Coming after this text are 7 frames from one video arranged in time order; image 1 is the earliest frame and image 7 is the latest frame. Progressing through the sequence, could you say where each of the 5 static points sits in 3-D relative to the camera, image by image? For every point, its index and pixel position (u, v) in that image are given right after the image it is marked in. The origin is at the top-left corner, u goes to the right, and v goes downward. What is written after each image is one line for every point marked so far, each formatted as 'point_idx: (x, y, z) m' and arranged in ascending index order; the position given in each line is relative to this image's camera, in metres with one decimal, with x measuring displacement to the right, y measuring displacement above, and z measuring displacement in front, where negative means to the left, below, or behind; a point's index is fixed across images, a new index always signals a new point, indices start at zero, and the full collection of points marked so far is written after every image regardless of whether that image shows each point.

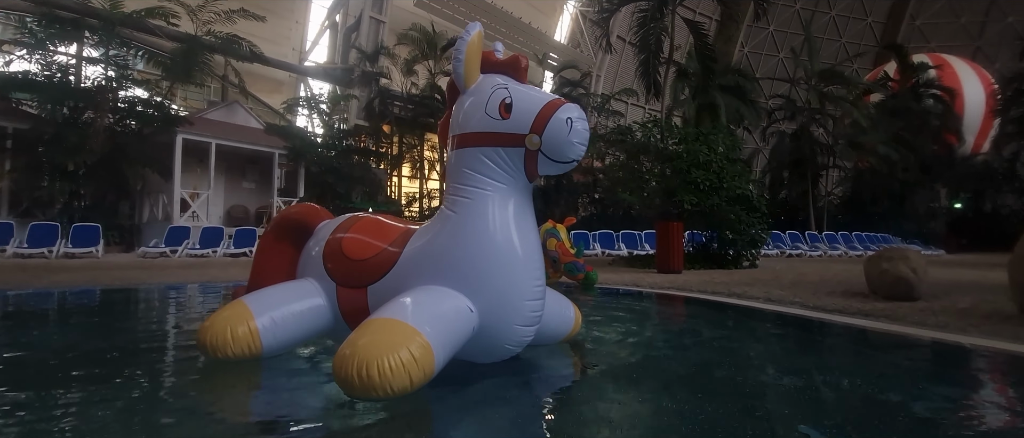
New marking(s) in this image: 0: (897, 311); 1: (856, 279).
0: (+3.1, -0.7, +4.6) m
1: (+3.8, -0.7, +6.2) m
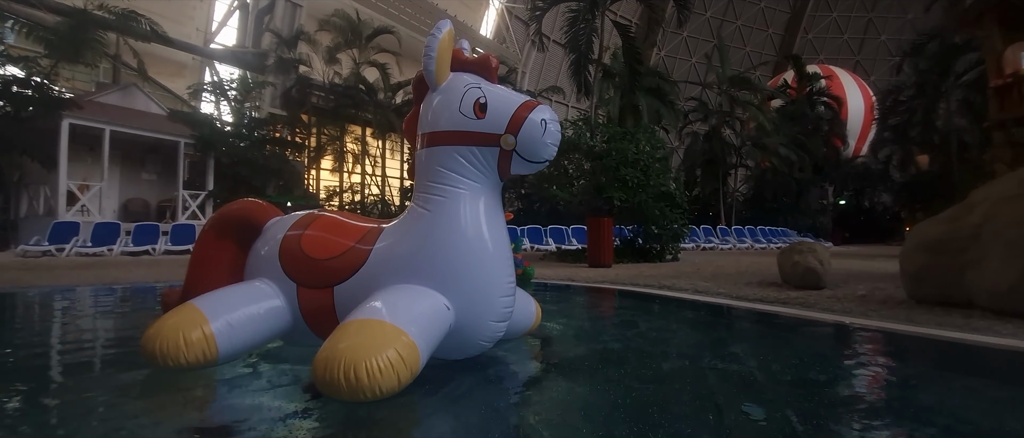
0: (+2.7, -0.7, +5.1) m
1: (+3.1, -0.6, +6.8) m
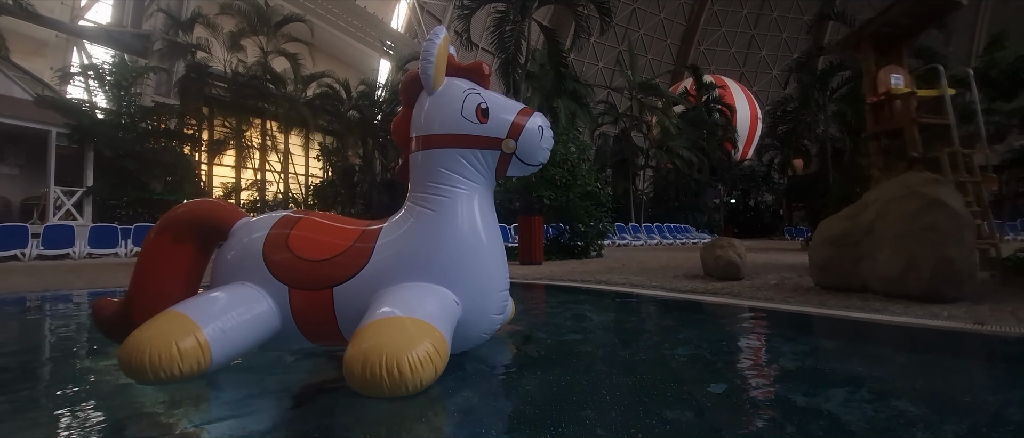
0: (+2.2, -0.7, +5.7) m
1: (+2.3, -0.6, +7.4) m
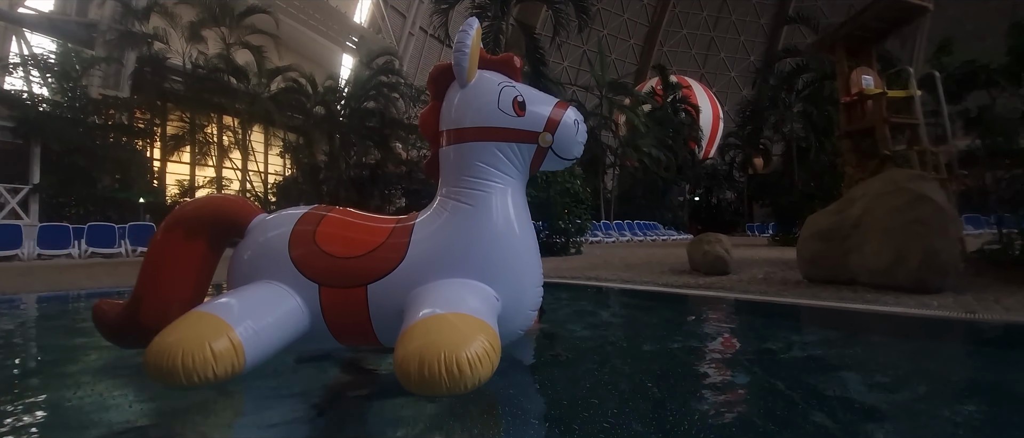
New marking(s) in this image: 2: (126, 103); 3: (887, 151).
0: (+2.2, -0.6, +5.9) m
1: (+2.1, -0.5, +7.6) m
2: (-9.2, +2.8, +13.6) m
3: (+4.3, +0.8, +6.5) m
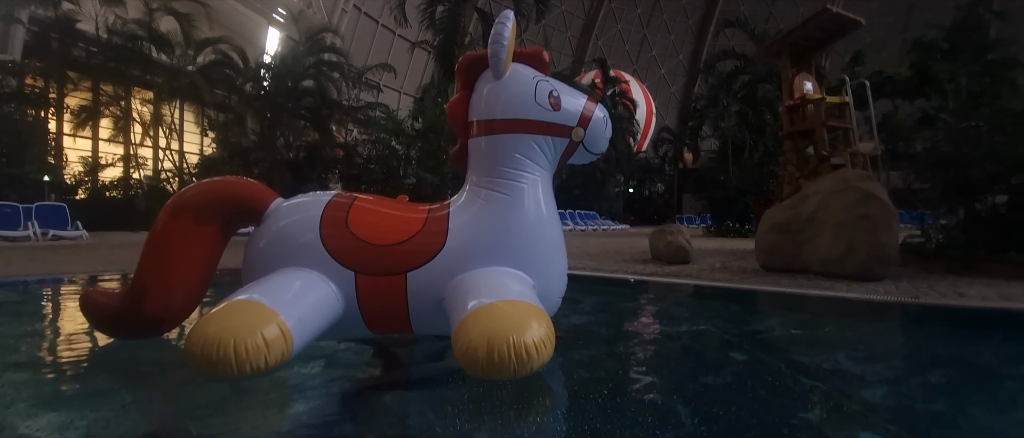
0: (+1.9, -0.6, +6.2) m
1: (+1.6, -0.4, +7.9) m
2: (-10.4, +3.2, +12.2) m
3: (+3.9, +0.8, +7.1) m
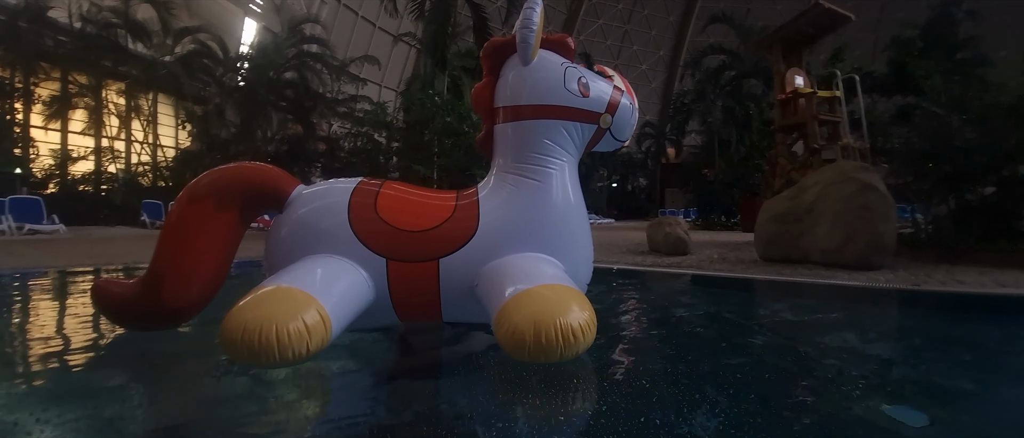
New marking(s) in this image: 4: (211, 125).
0: (+1.9, -0.5, +6.3) m
1: (+1.5, -0.3, +8.0) m
2: (-10.7, +3.3, +11.7) m
3: (+3.9, +0.9, +7.3) m
4: (-7.1, +2.2, +13.4) m
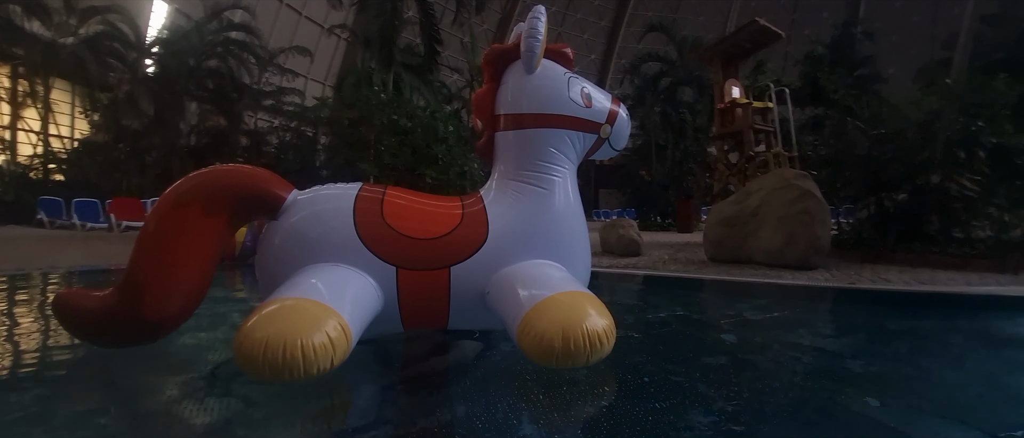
0: (+1.4, -0.5, +6.5) m
1: (+0.8, -0.3, +8.2) m
2: (-11.8, +3.4, +10.1) m
3: (+3.2, +0.9, +7.8) m
4: (-8.5, +2.3, +12.3) m
